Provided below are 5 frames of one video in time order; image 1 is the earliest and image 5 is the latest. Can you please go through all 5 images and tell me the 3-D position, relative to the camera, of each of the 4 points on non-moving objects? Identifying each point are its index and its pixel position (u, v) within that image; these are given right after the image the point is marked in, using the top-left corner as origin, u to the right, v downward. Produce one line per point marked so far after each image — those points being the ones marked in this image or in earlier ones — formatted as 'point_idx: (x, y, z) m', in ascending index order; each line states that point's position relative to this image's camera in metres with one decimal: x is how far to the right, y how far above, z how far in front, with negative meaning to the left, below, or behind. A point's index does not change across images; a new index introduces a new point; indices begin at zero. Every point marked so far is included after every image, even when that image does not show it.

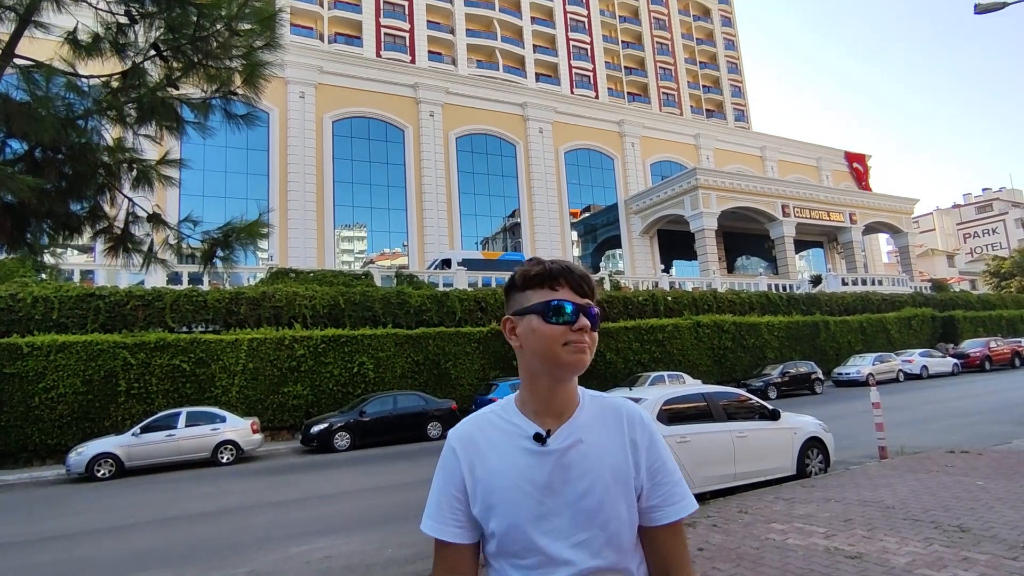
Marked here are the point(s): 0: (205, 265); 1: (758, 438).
0: (-2.7, +0.2, +5.3) m
1: (+2.7, -1.6, +6.7) m
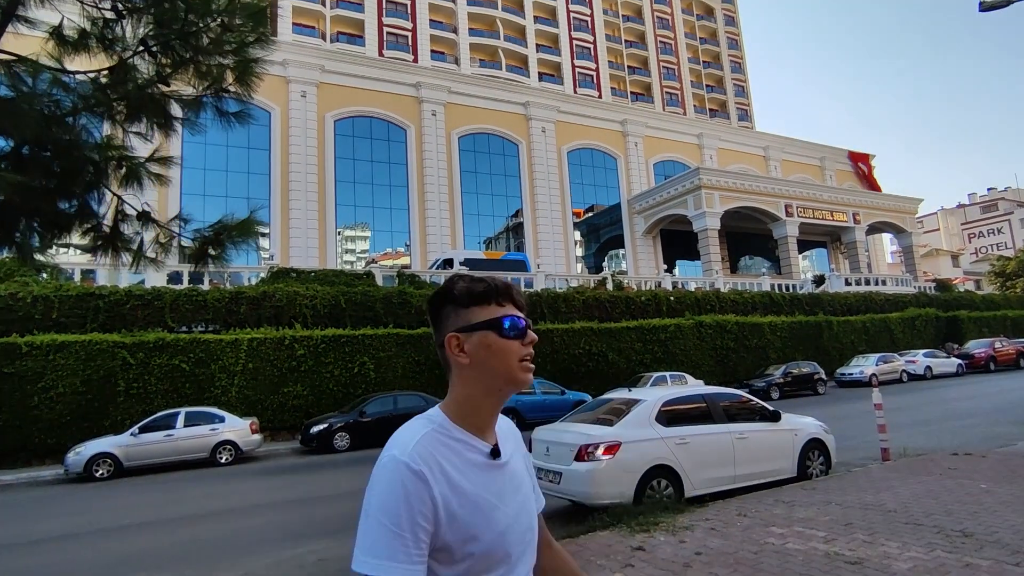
0: (-2.7, +0.2, +5.2) m
1: (+2.7, -1.6, +6.6) m
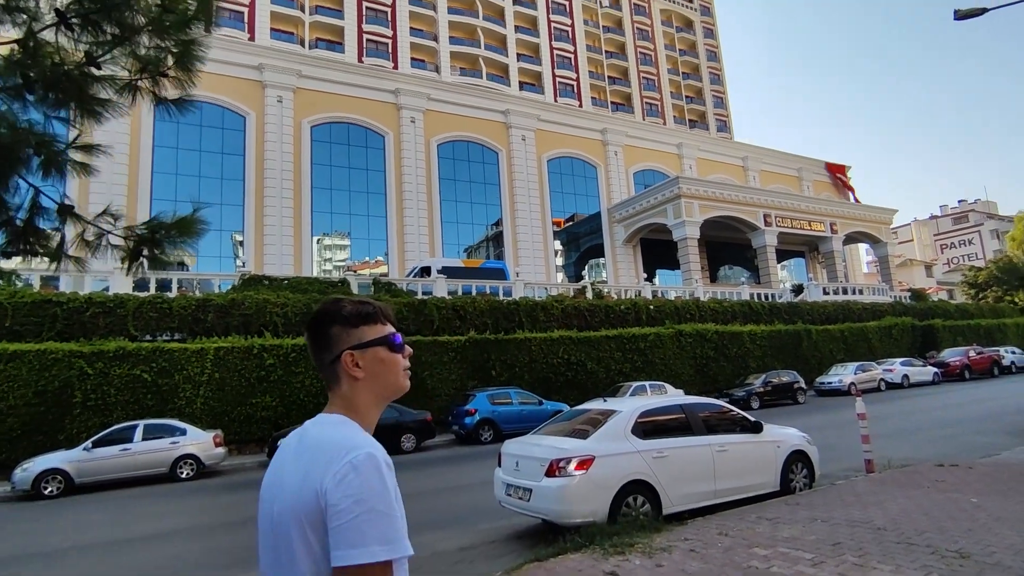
0: (-3.0, +0.2, +4.8) m
1: (+2.3, -1.7, +6.3) m
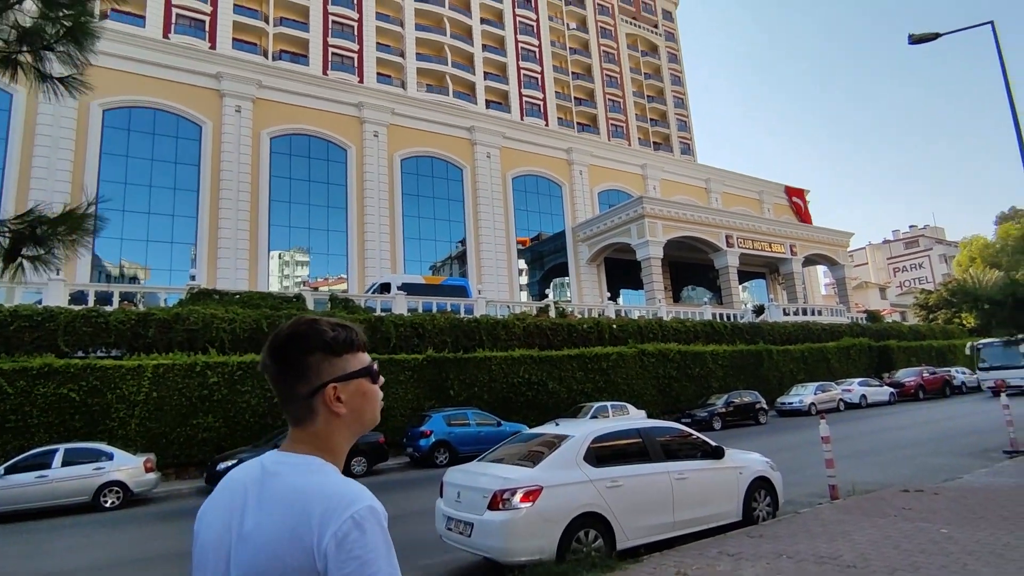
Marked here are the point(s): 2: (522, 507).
0: (-3.4, +0.1, +4.1) m
1: (+1.8, -1.8, +5.9) m
2: (+0.1, -1.7, +4.9) m
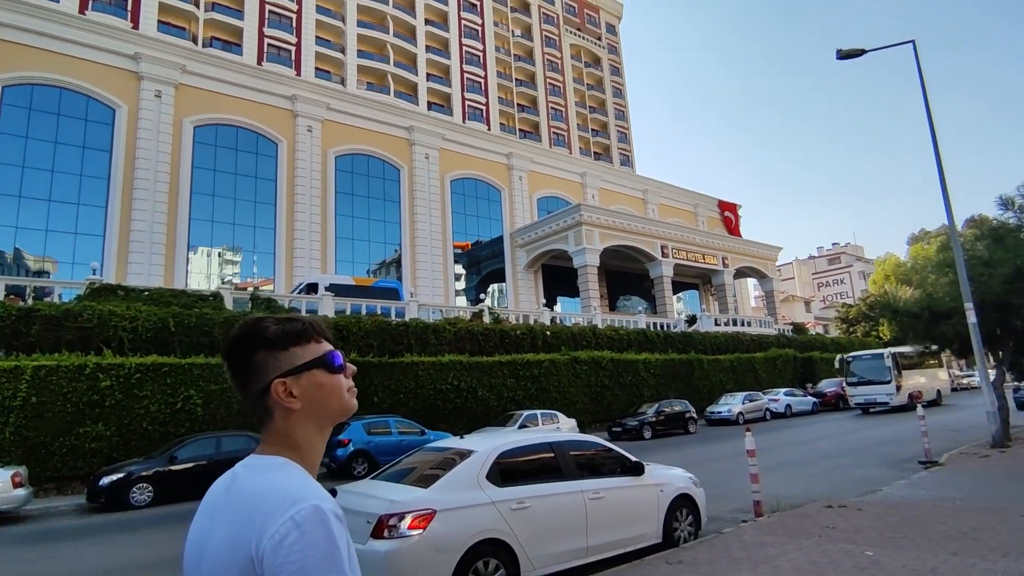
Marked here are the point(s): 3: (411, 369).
0: (-4.1, +0.3, +3.1) m
1: (+0.9, -1.8, +5.3) m
2: (-0.7, -1.7, +4.2) m
3: (-3.1, -2.5, +18.7) m
